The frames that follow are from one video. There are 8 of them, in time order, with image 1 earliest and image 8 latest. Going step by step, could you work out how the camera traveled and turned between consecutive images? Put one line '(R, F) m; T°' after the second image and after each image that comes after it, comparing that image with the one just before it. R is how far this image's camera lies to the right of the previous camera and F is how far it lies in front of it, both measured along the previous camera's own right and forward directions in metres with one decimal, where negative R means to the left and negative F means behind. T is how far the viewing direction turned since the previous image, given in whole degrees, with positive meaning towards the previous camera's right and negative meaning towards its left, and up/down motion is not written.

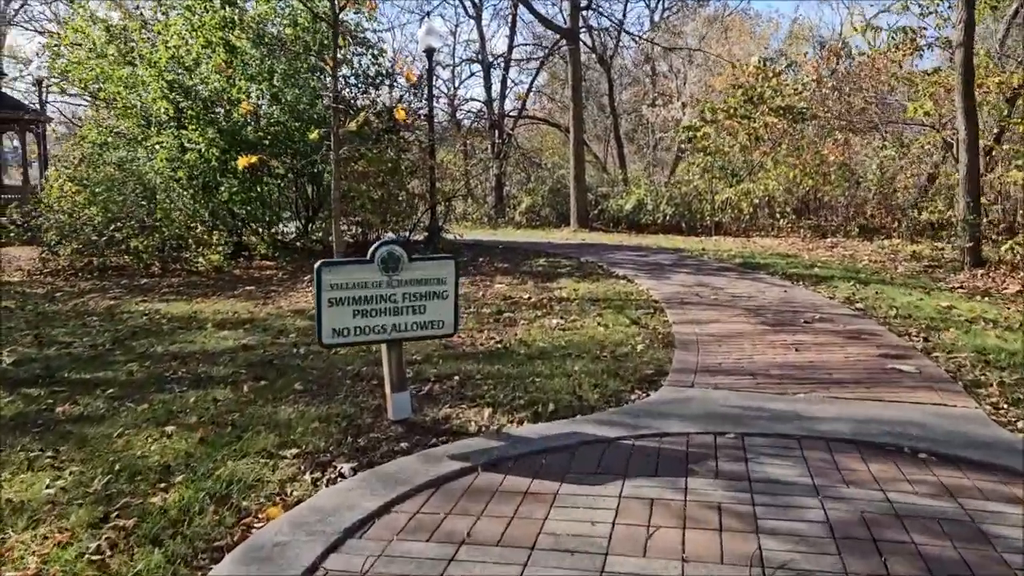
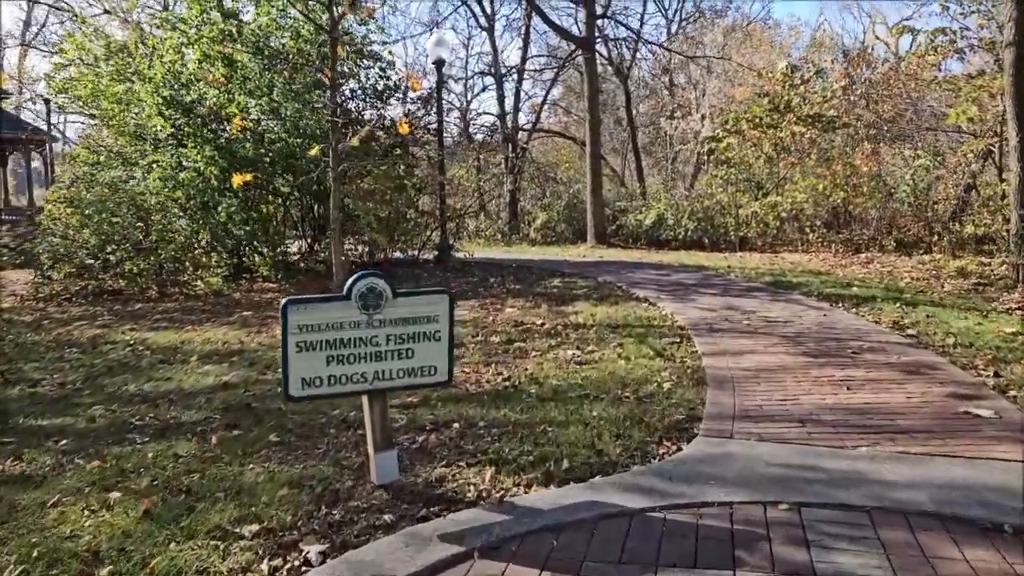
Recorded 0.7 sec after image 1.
(+0.1, +0.7) m; -1°
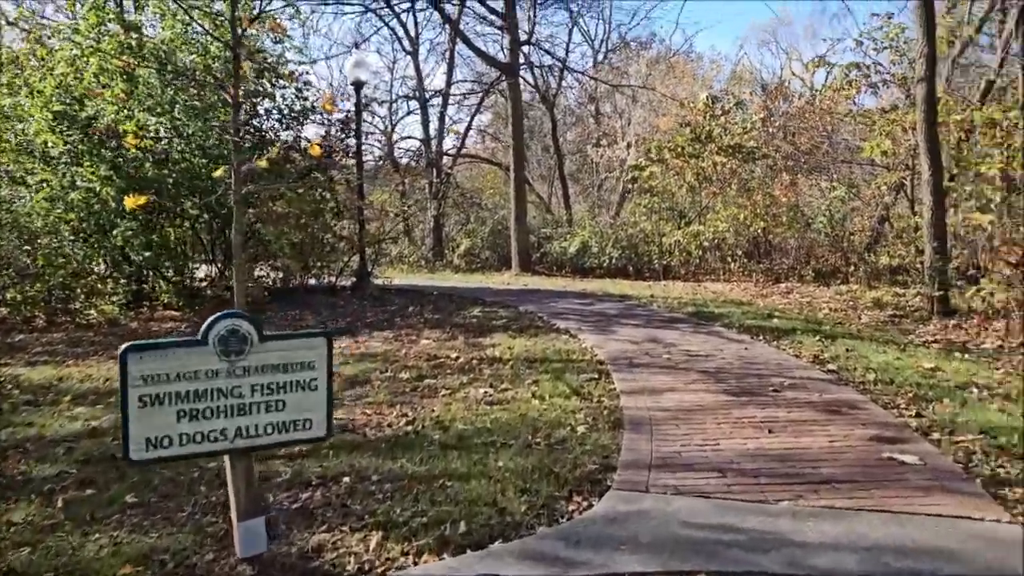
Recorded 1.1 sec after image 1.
(+0.2, +0.4) m; +5°
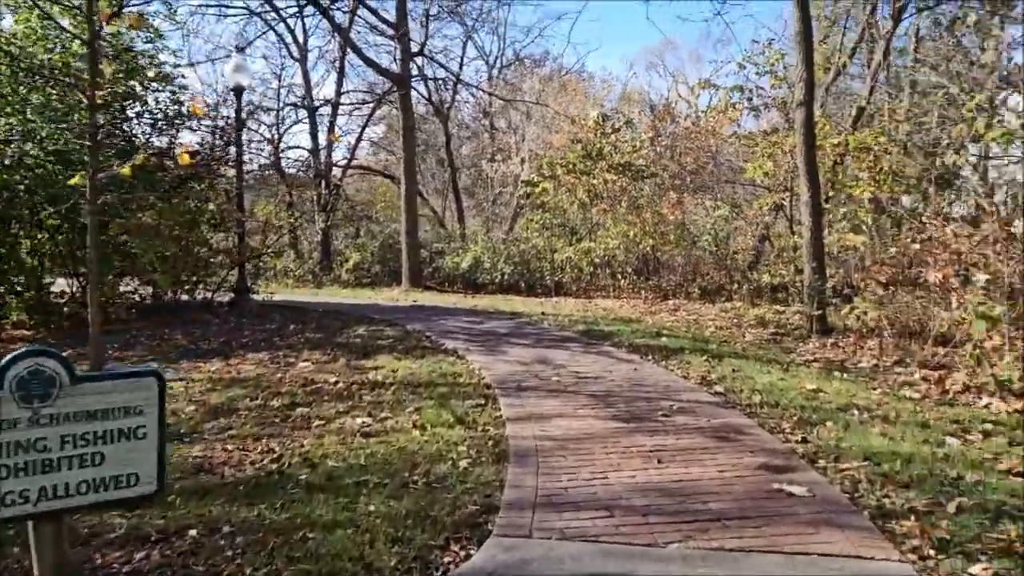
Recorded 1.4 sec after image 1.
(+0.1, +0.3) m; +8°
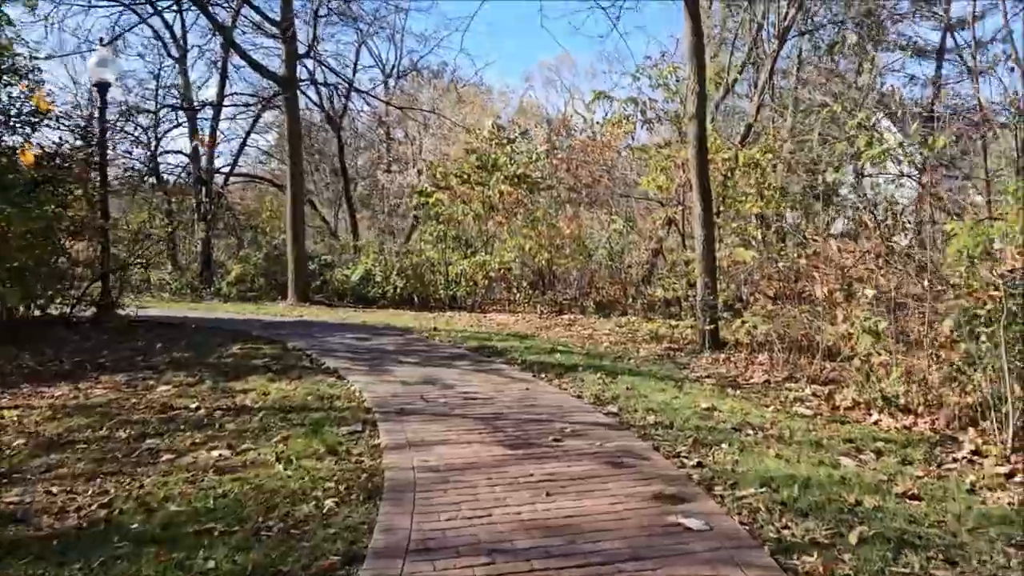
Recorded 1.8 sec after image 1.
(+0.1, +0.4) m; +7°
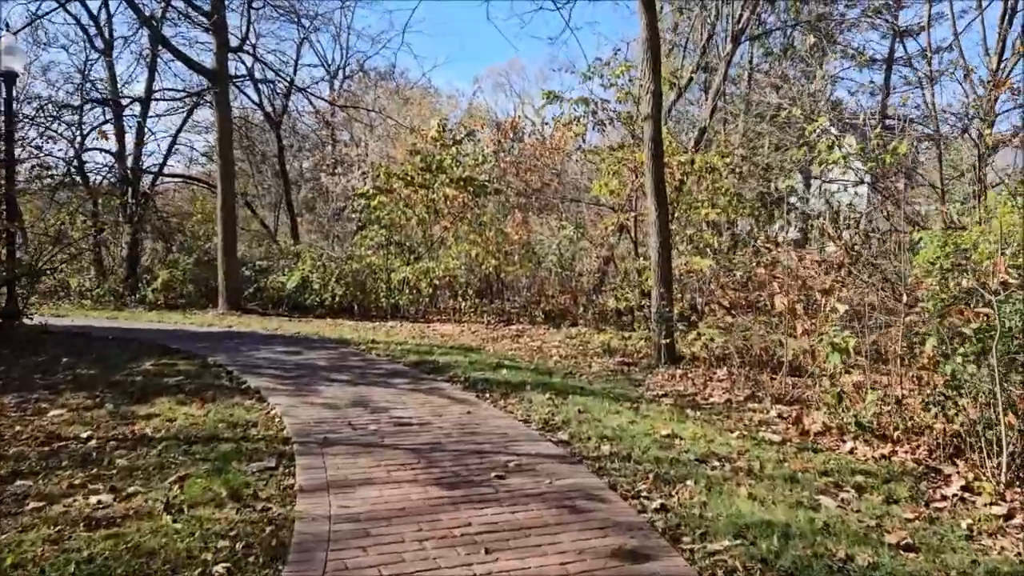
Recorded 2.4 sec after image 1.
(+0.1, +0.7) m; +4°
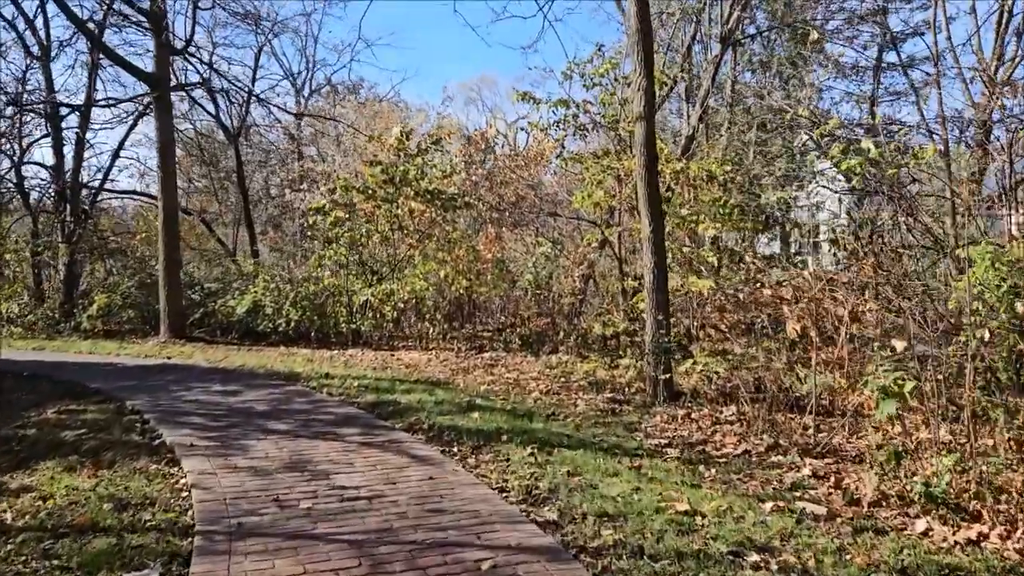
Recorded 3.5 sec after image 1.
(0.0, +1.3) m; +2°
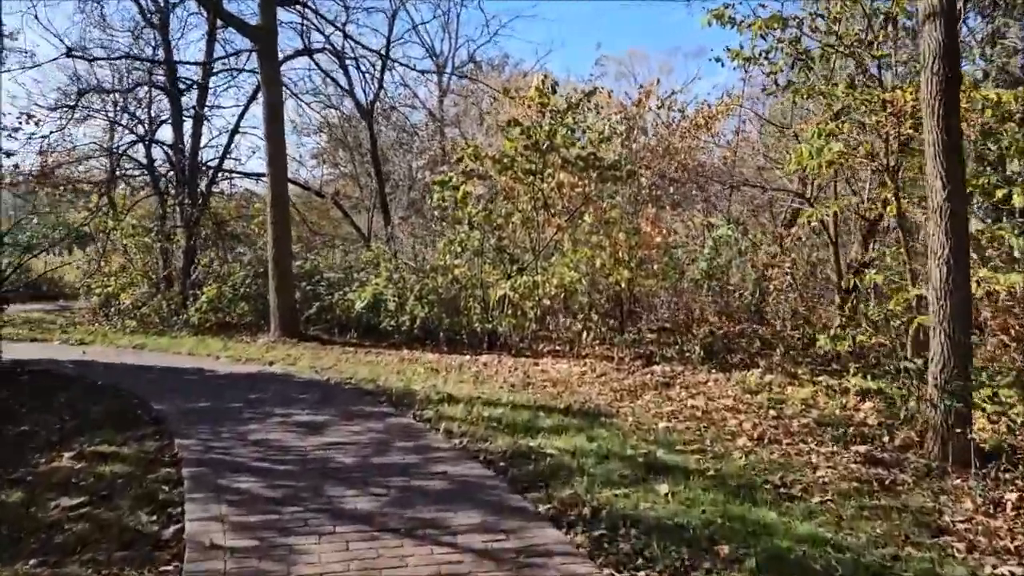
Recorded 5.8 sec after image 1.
(-0.4, +2.6) m; -10°
